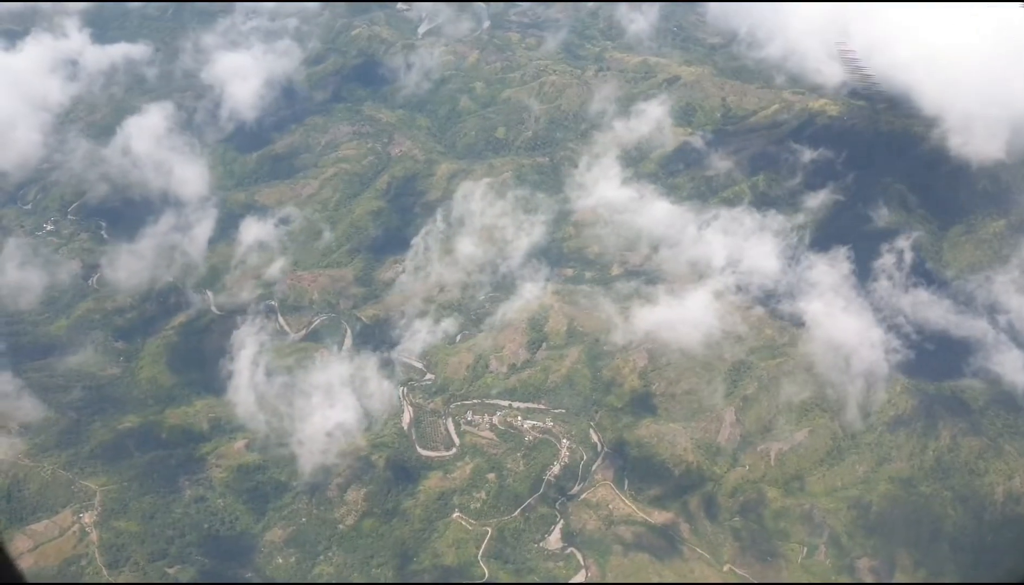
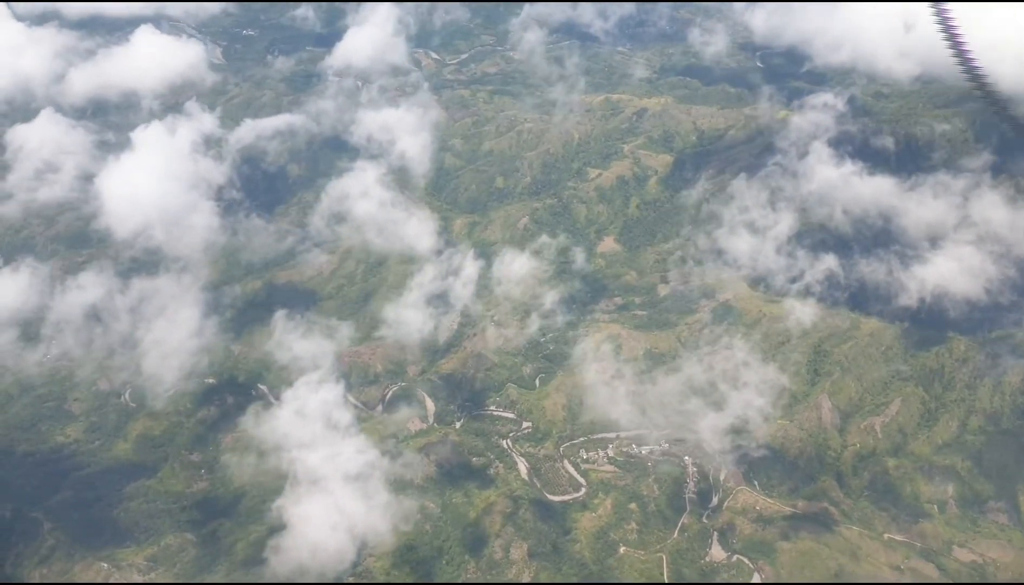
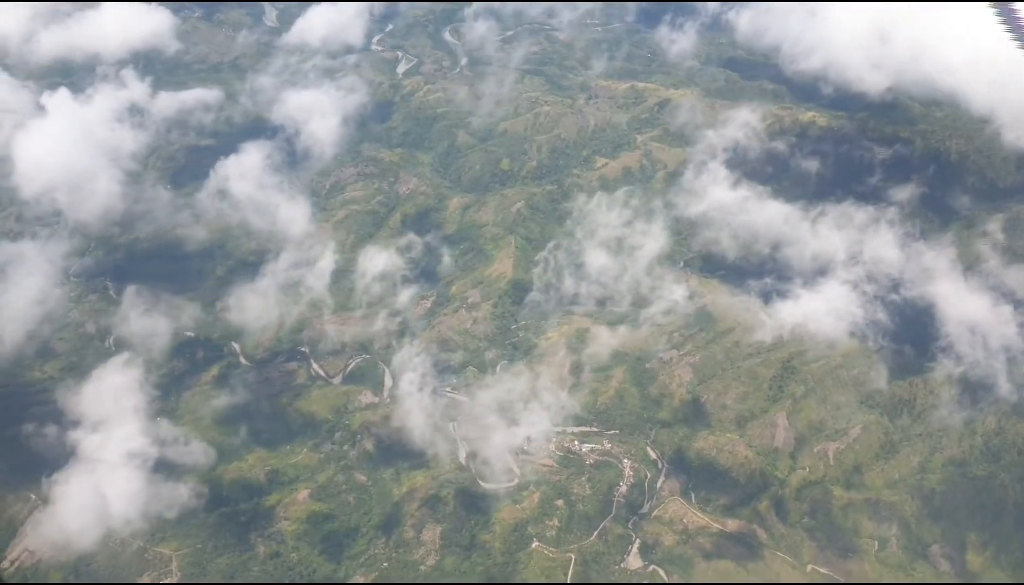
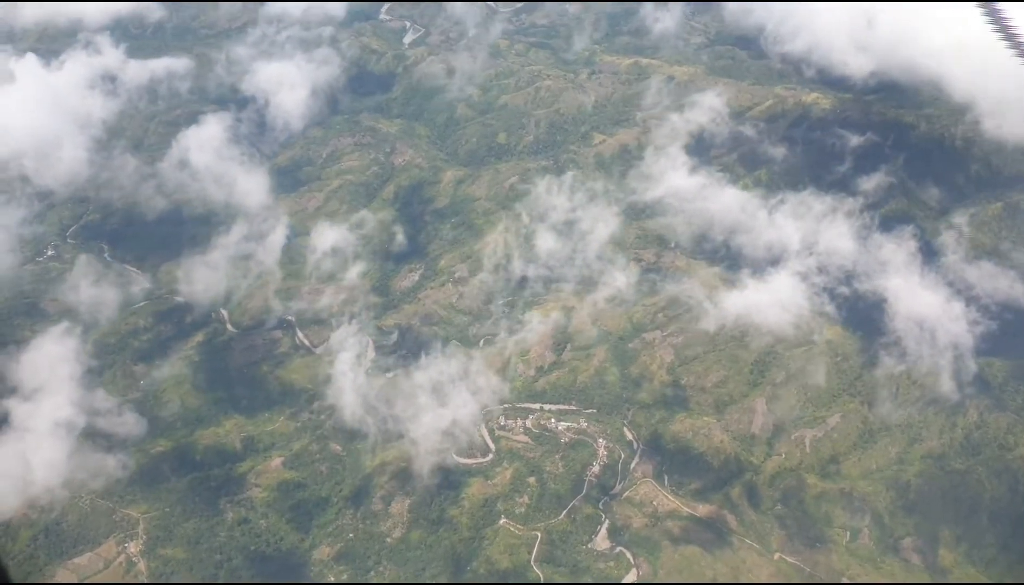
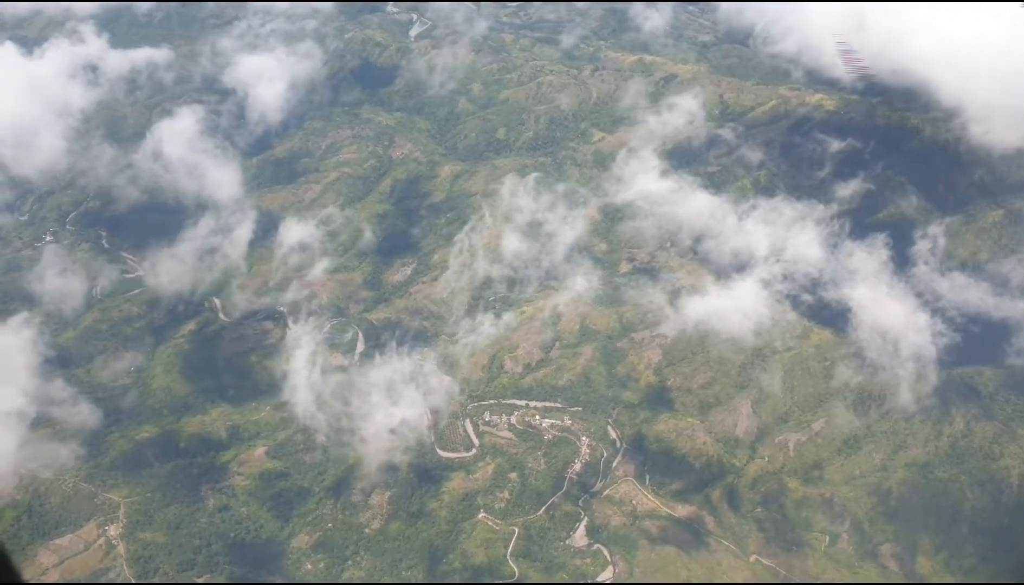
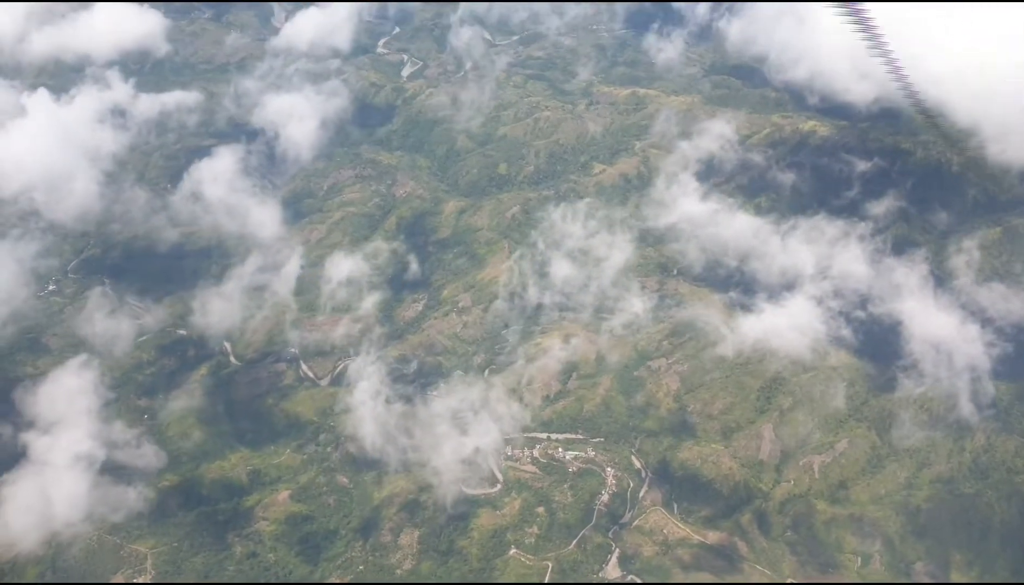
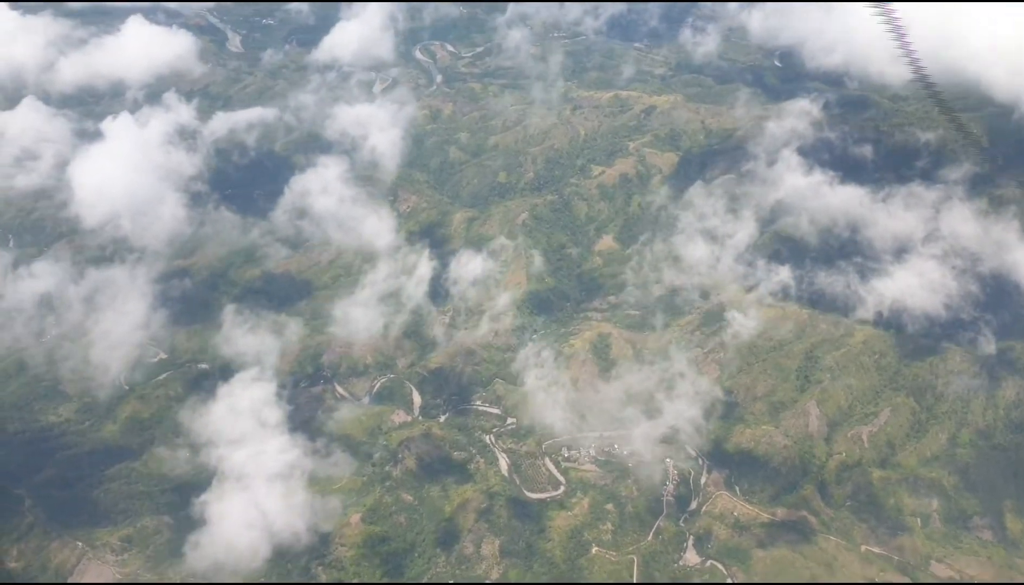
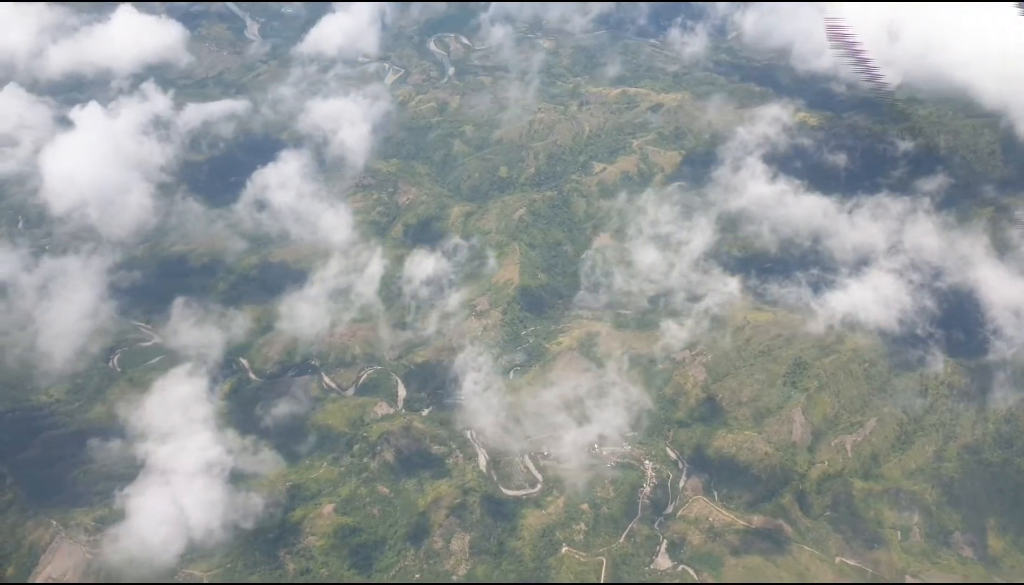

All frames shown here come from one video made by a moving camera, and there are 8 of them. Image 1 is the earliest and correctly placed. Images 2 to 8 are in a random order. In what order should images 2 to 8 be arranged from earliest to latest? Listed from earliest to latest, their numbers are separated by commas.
5, 4, 6, 3, 8, 7, 2
